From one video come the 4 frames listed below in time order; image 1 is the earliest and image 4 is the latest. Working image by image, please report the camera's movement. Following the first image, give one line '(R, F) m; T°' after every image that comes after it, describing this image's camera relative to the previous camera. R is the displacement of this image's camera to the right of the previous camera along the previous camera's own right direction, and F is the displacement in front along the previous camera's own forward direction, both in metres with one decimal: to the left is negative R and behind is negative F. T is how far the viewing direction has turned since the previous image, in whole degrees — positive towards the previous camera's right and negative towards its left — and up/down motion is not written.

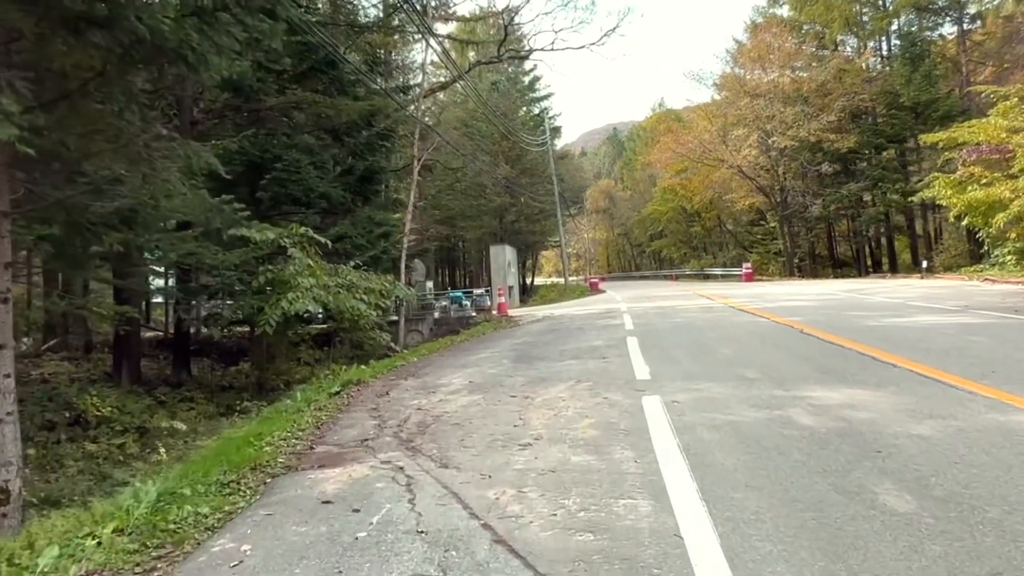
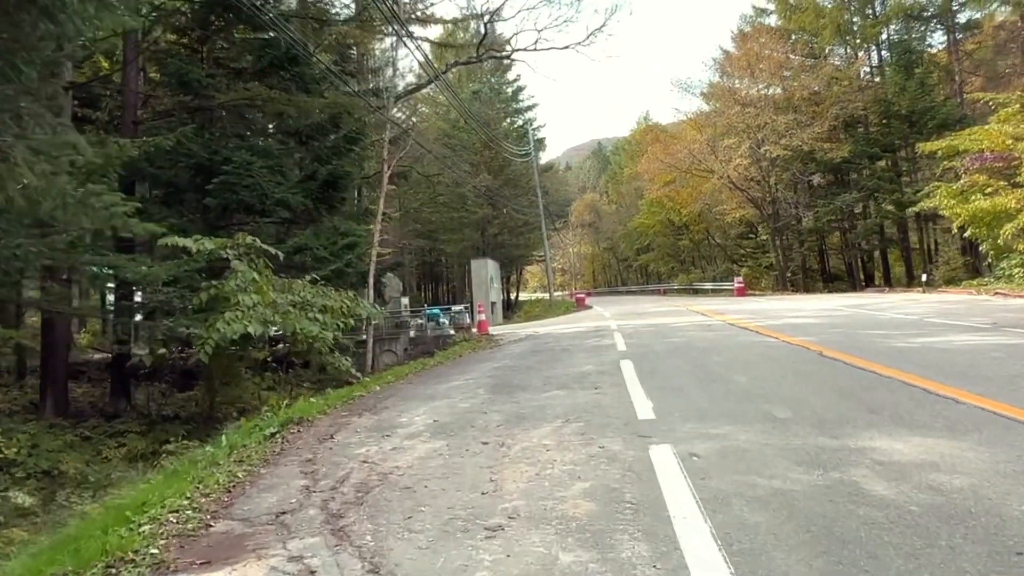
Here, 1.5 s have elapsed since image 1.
(+0.1, +1.5) m; +1°
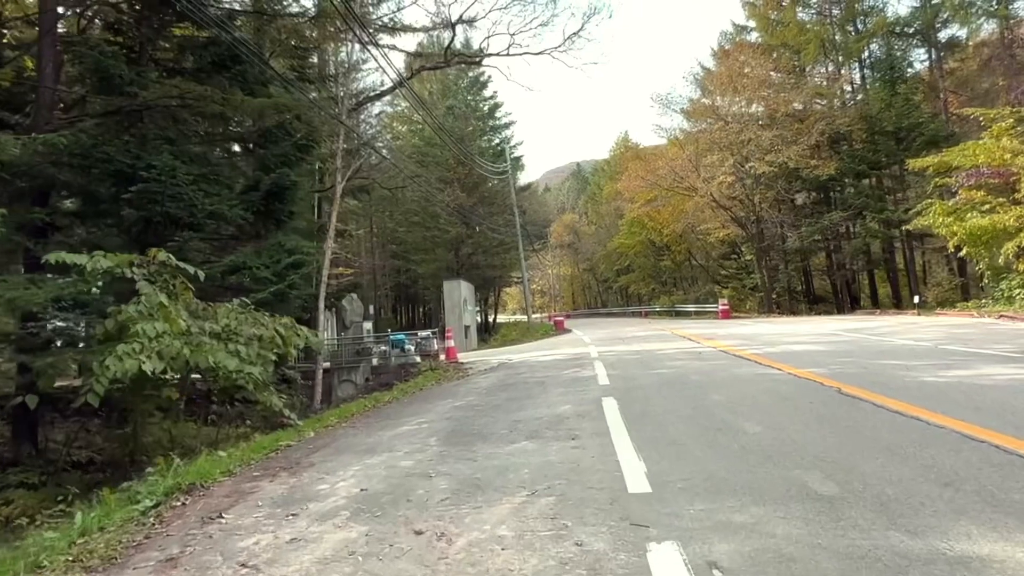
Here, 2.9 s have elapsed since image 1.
(+0.2, +1.6) m; +2°
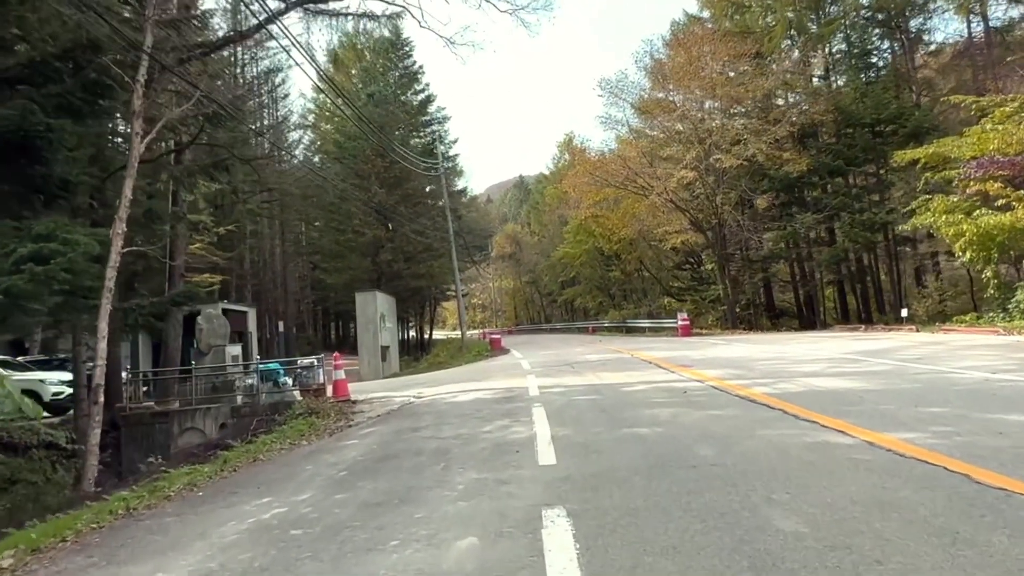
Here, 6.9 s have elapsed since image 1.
(+0.6, +4.7) m; +5°
